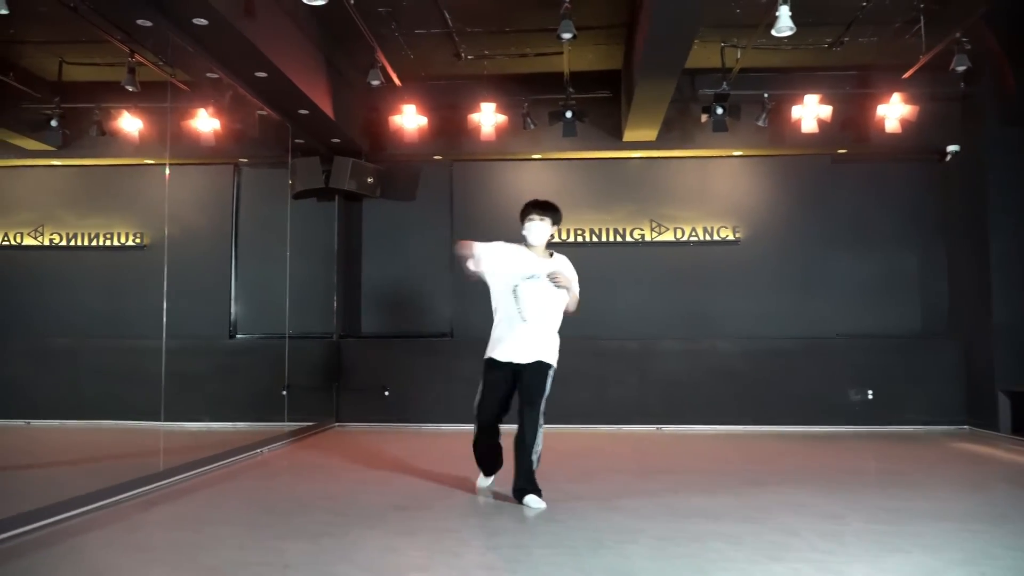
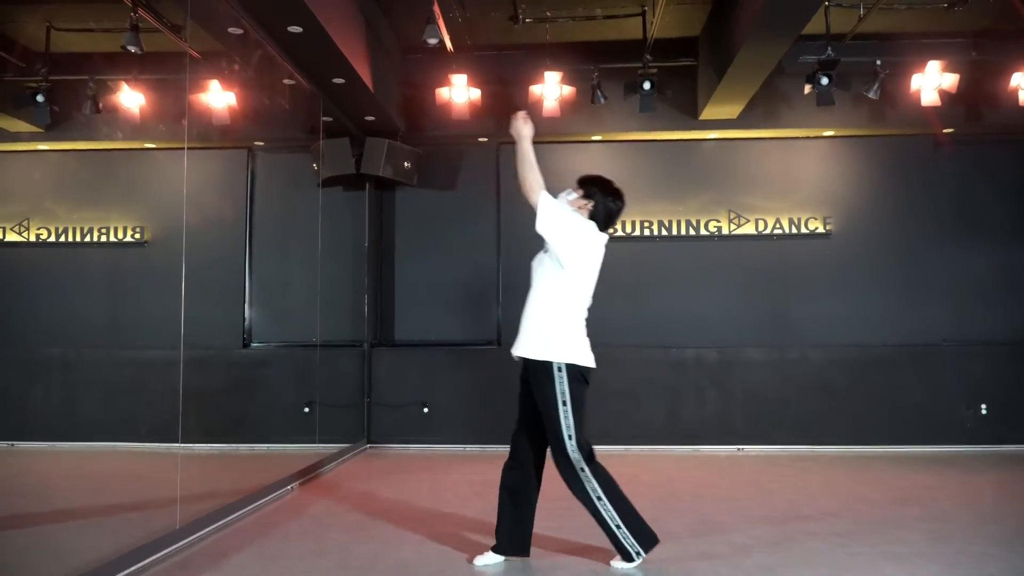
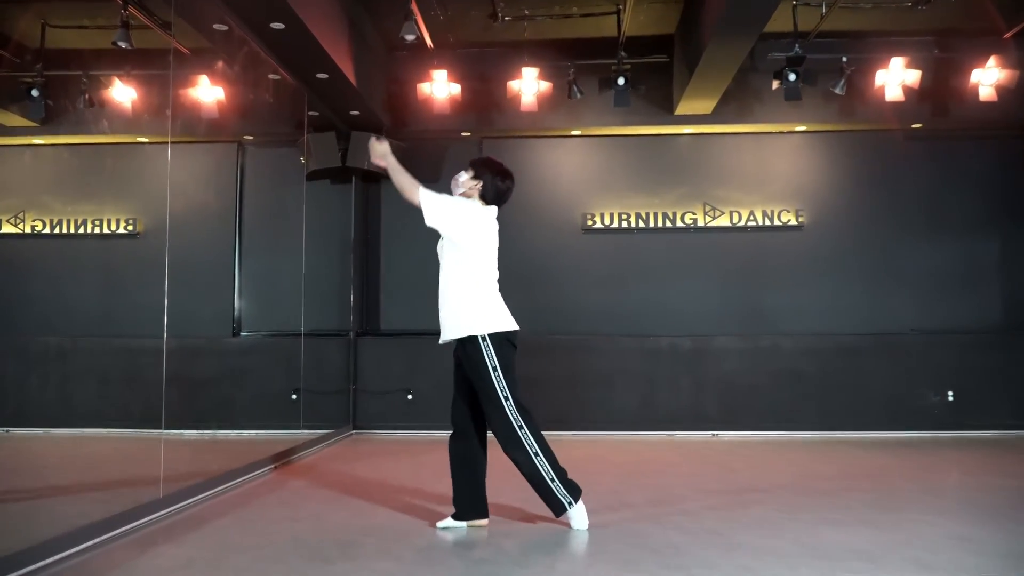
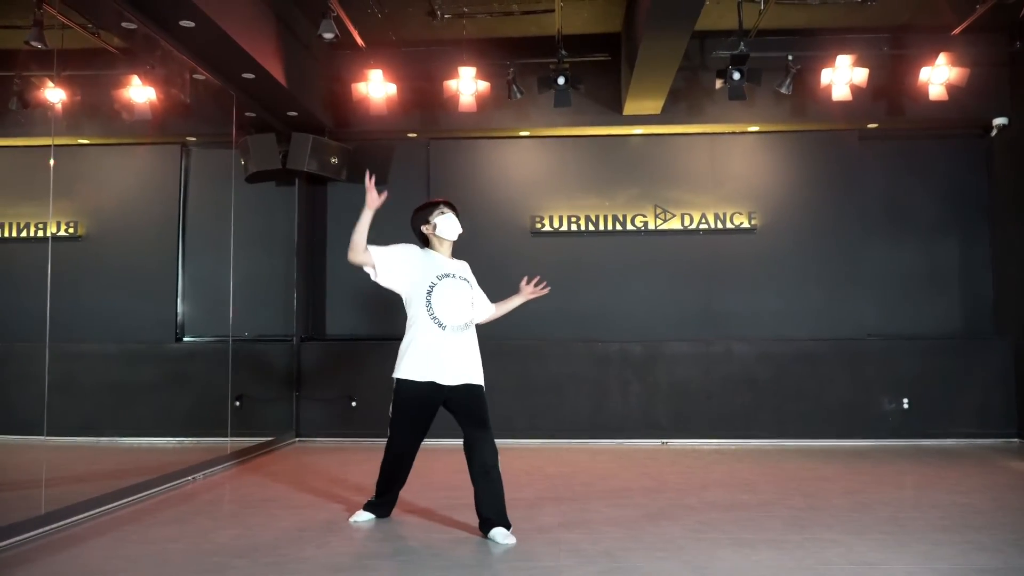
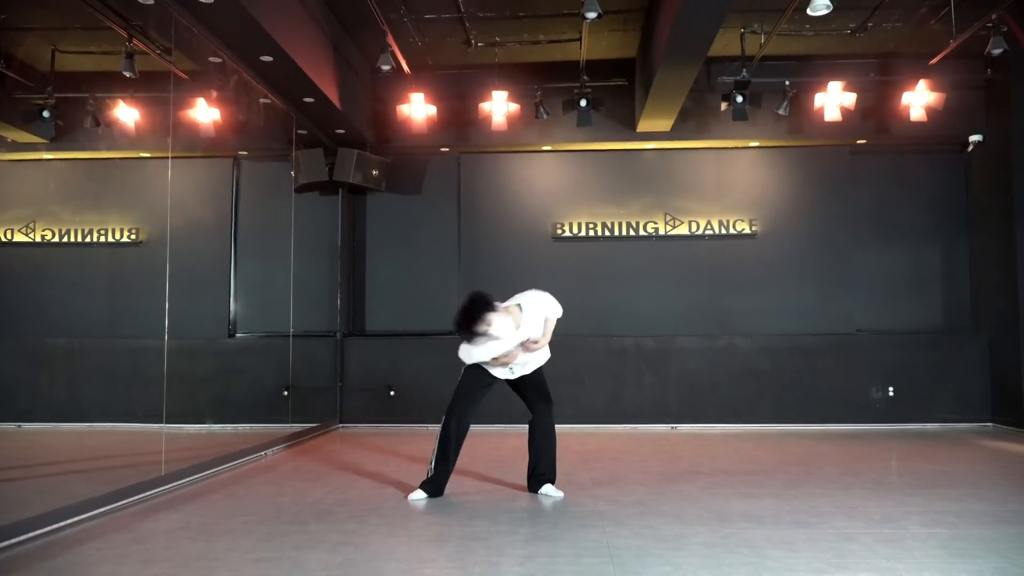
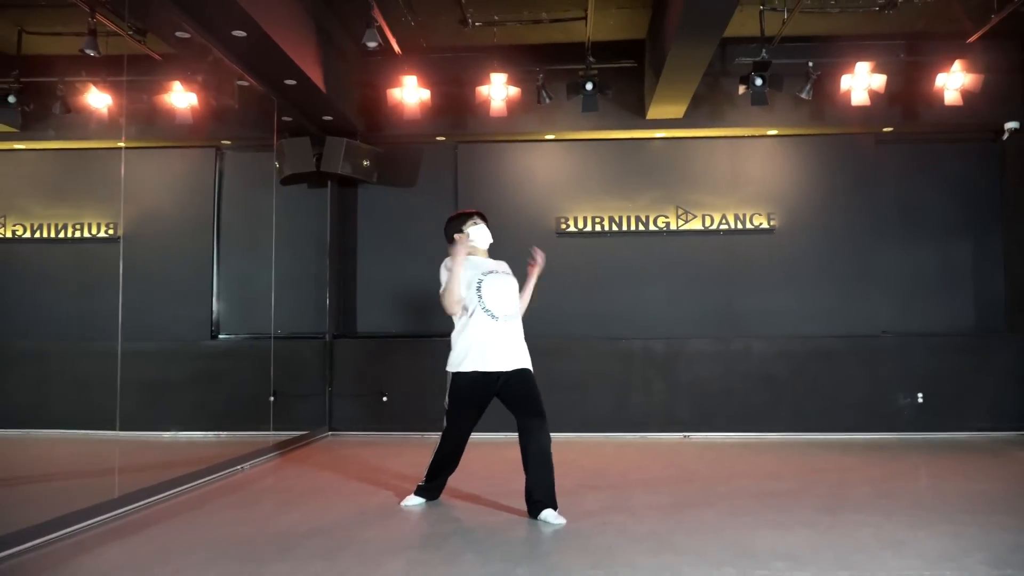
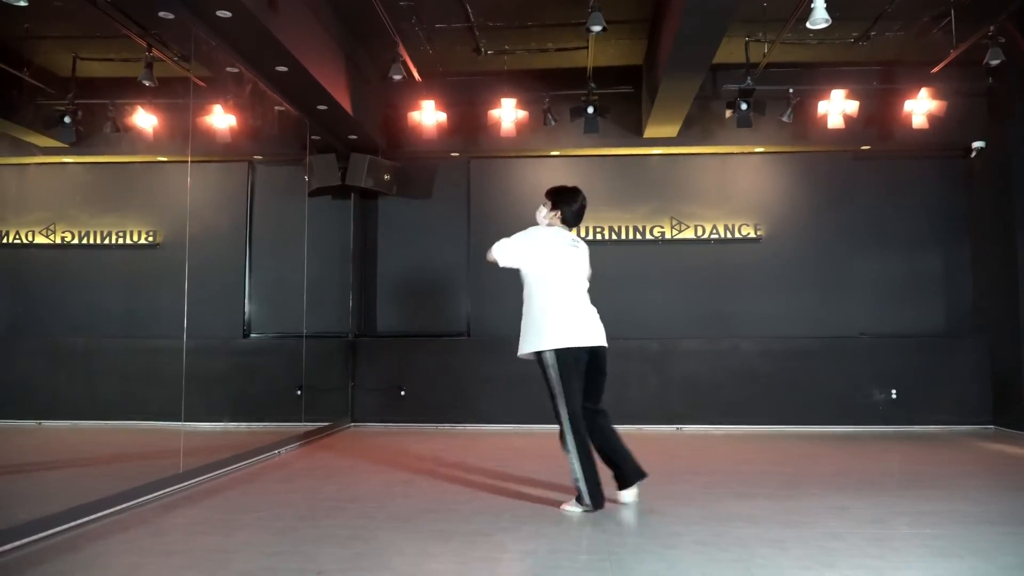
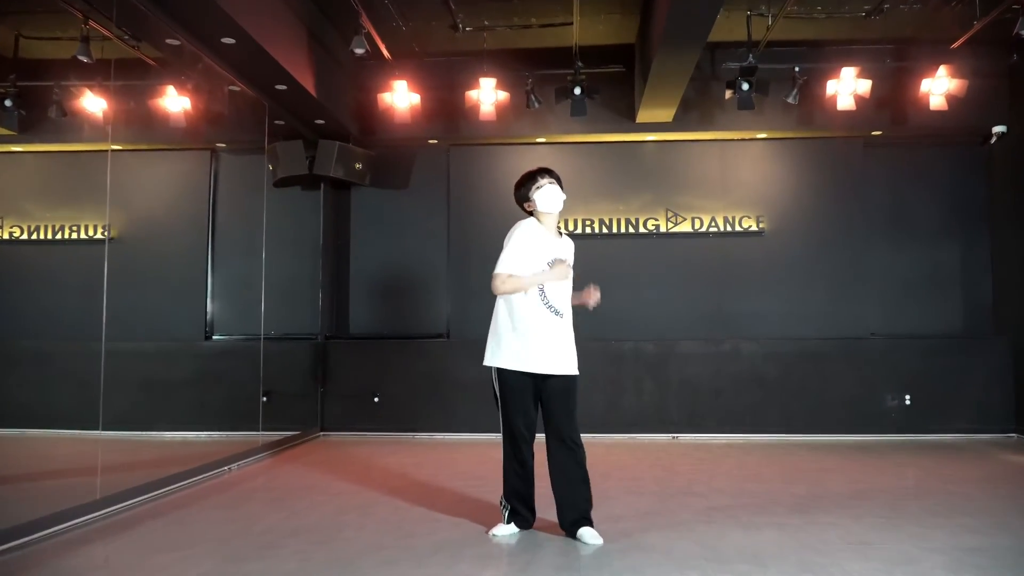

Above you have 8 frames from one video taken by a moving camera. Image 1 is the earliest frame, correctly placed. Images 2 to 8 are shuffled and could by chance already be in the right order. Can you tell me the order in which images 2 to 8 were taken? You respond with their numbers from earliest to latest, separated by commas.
7, 8, 4, 6, 5, 3, 2
